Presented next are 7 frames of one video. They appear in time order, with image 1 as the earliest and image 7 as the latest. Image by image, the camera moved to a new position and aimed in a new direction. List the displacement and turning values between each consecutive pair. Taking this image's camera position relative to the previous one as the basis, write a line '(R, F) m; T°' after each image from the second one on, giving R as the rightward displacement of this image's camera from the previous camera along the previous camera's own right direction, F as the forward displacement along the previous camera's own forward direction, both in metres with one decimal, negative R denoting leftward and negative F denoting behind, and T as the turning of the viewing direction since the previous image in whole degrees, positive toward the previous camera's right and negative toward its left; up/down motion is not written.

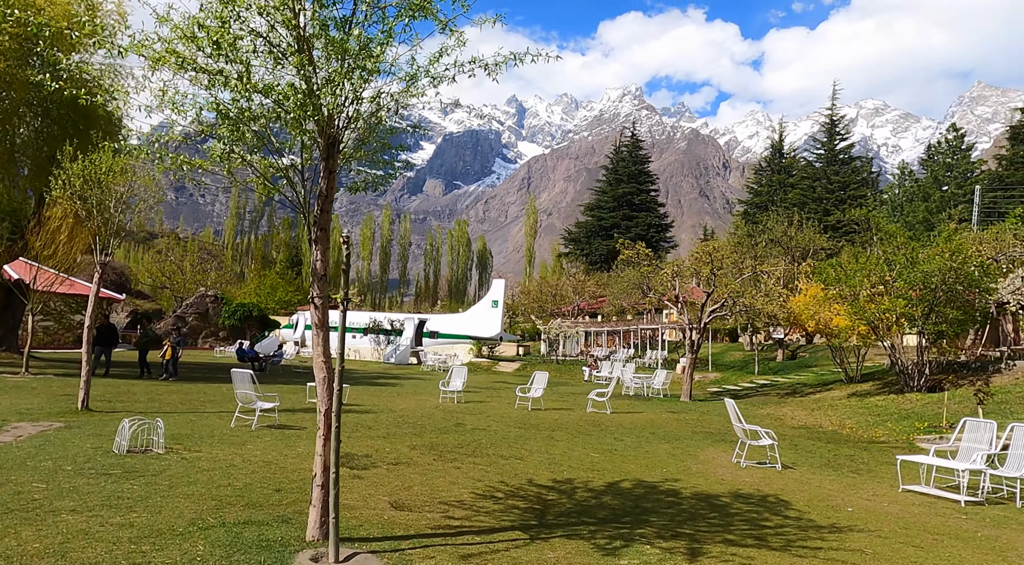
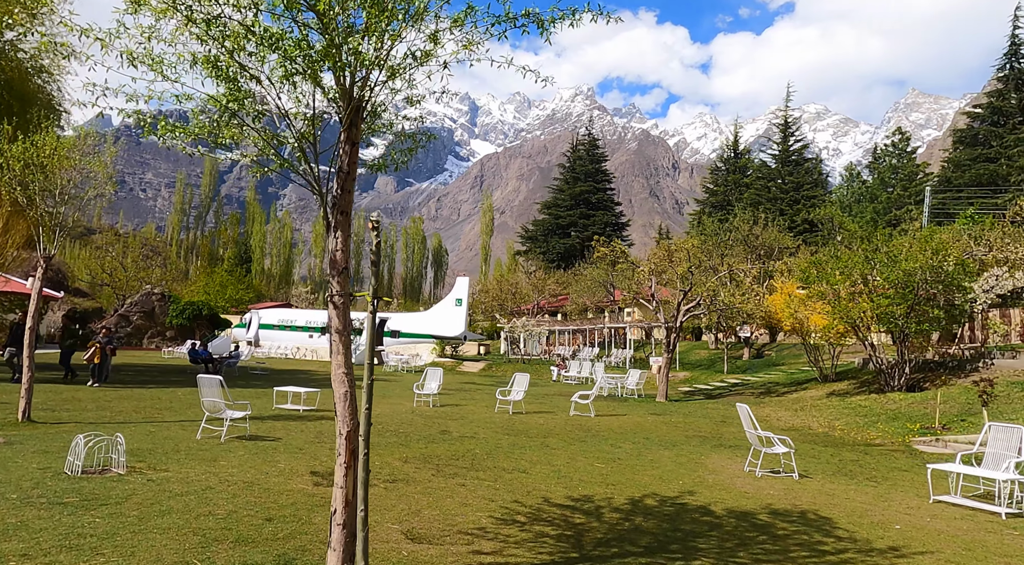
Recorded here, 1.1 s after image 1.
(-0.6, +0.9) m; +4°
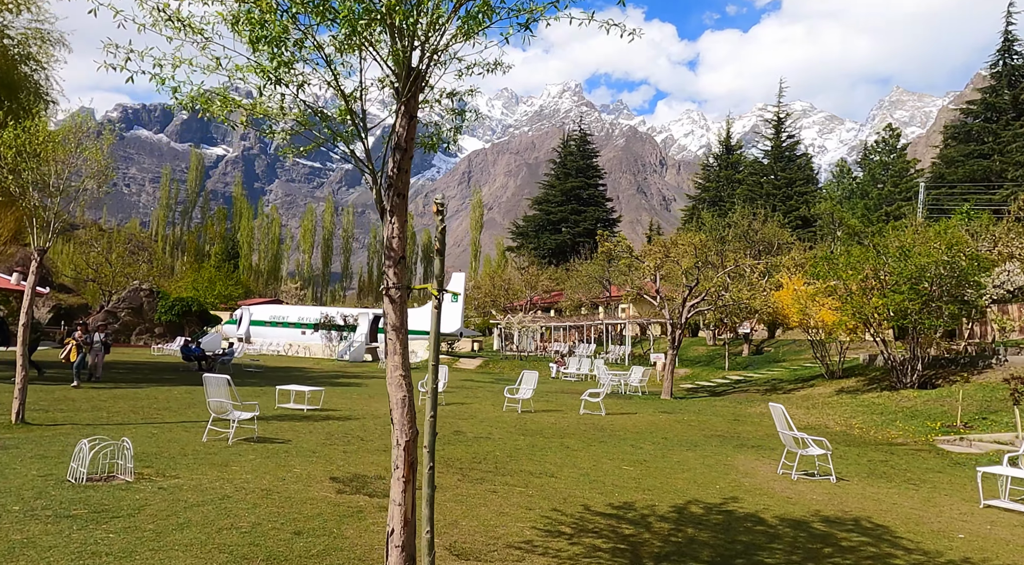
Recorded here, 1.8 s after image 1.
(-0.4, +0.5) m; +1°
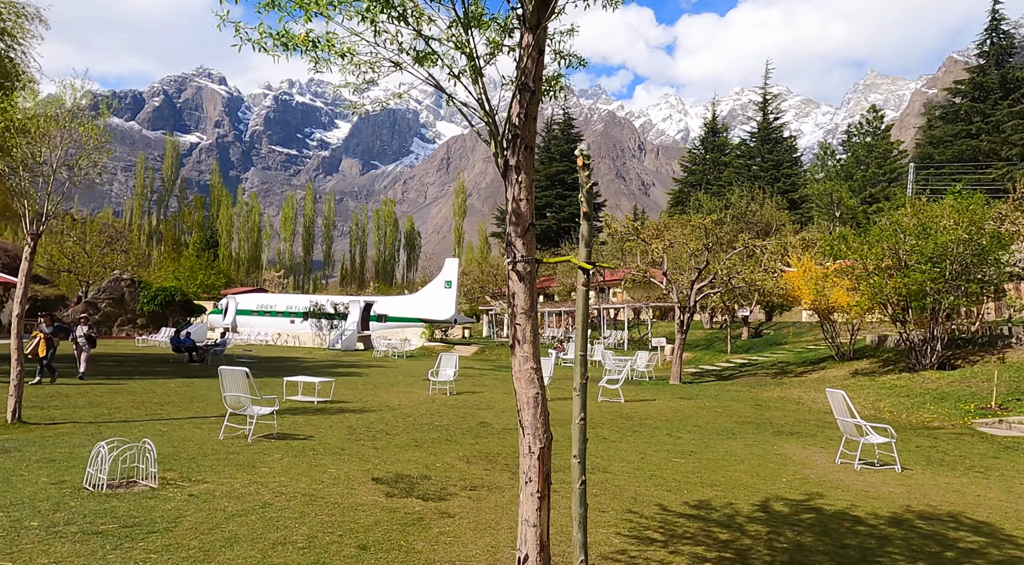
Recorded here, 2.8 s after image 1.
(-0.7, +0.7) m; +2°
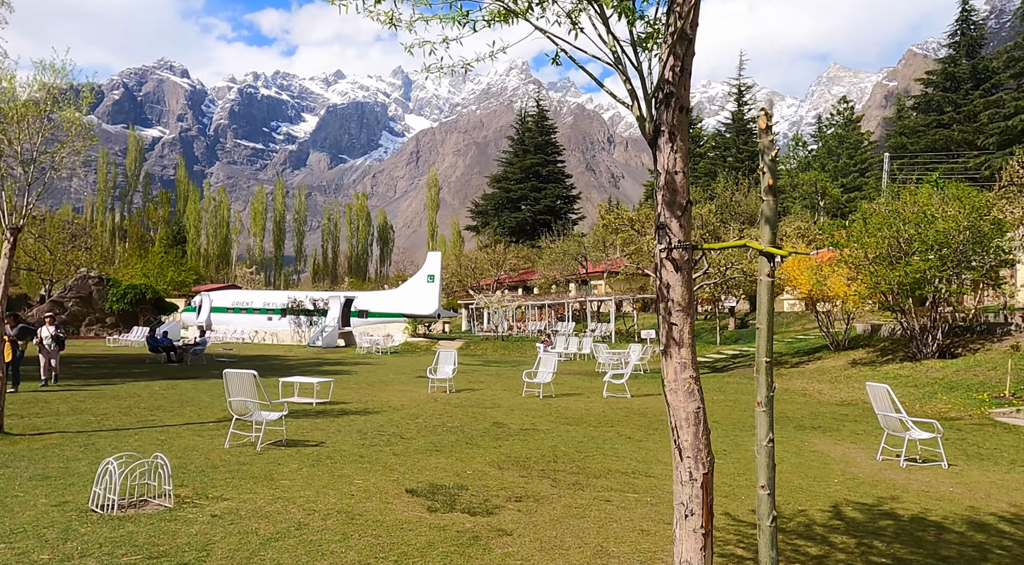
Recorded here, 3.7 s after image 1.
(-0.6, +0.6) m; +2°
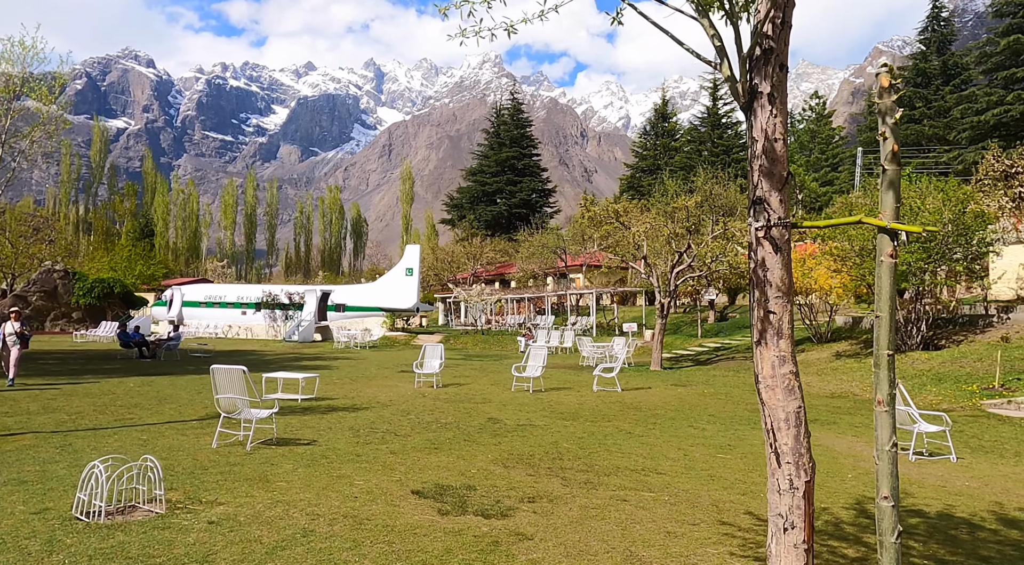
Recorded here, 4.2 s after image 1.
(-0.3, +0.3) m; +2°
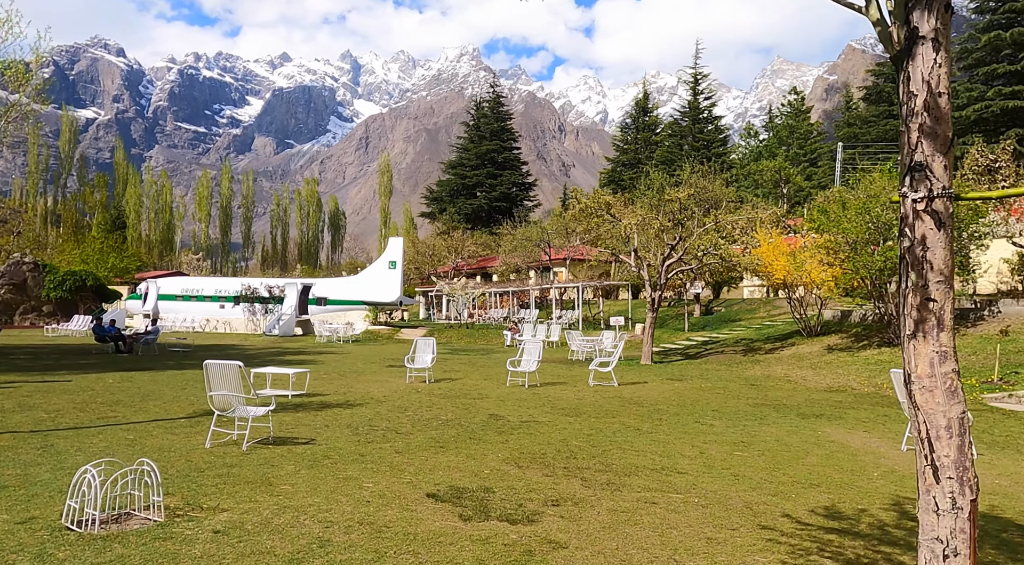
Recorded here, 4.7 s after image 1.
(-0.3, +0.4) m; +2°
